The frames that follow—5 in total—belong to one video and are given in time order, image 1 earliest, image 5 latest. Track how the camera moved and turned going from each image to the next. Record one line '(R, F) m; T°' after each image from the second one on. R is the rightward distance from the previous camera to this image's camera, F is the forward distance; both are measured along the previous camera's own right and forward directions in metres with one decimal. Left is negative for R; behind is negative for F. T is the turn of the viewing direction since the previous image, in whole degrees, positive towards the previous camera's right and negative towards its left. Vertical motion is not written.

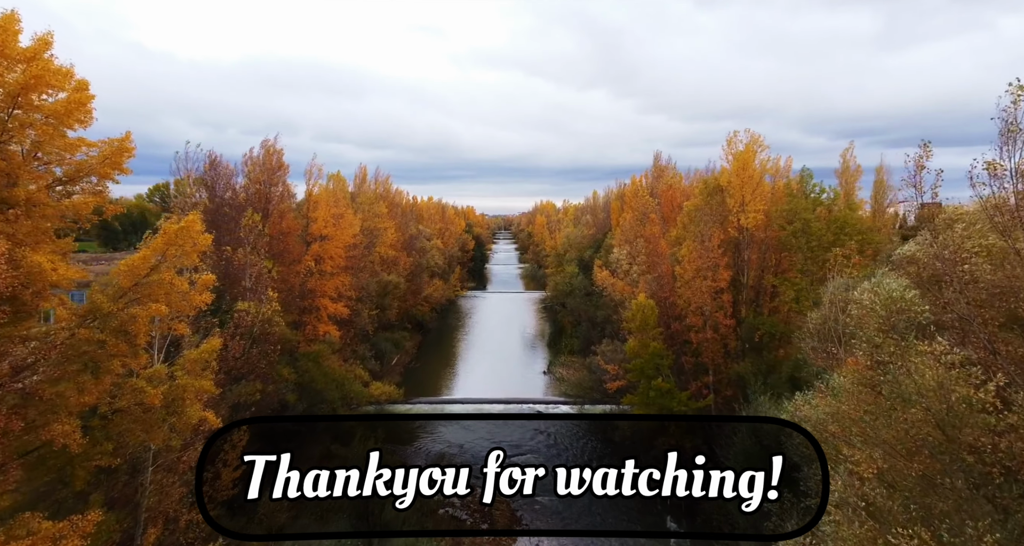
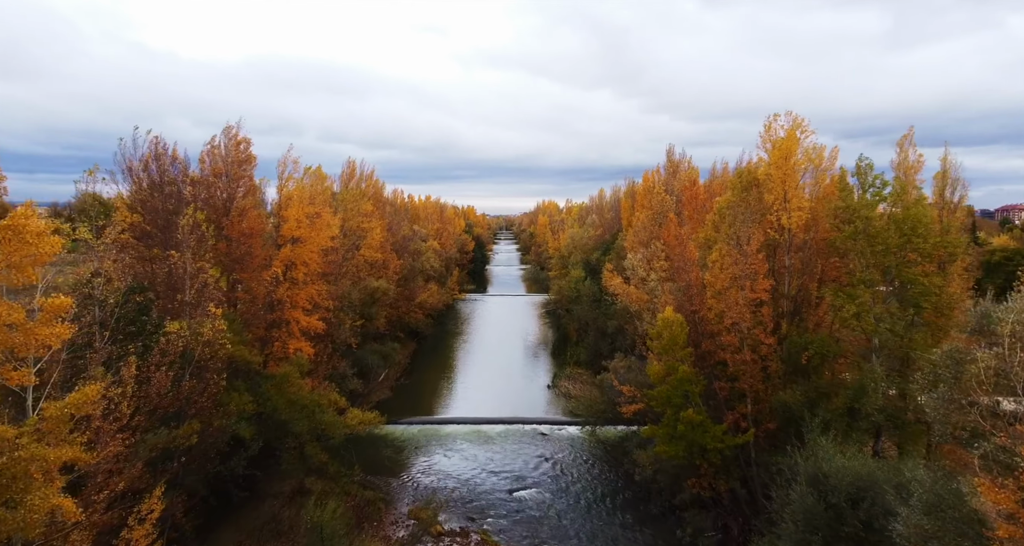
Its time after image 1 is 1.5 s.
(0.0, +3.9) m; 0°
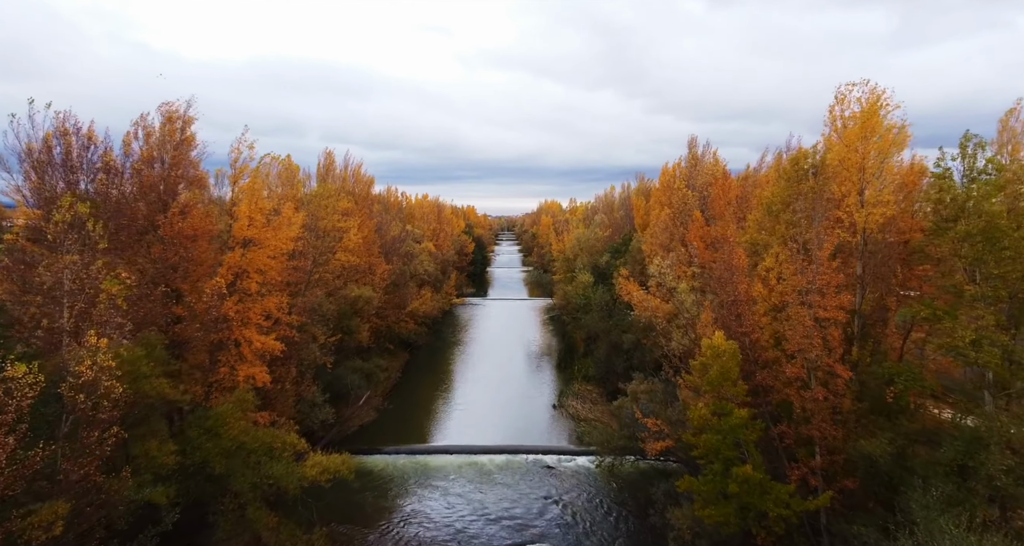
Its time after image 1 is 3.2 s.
(0.0, +4.6) m; 0°
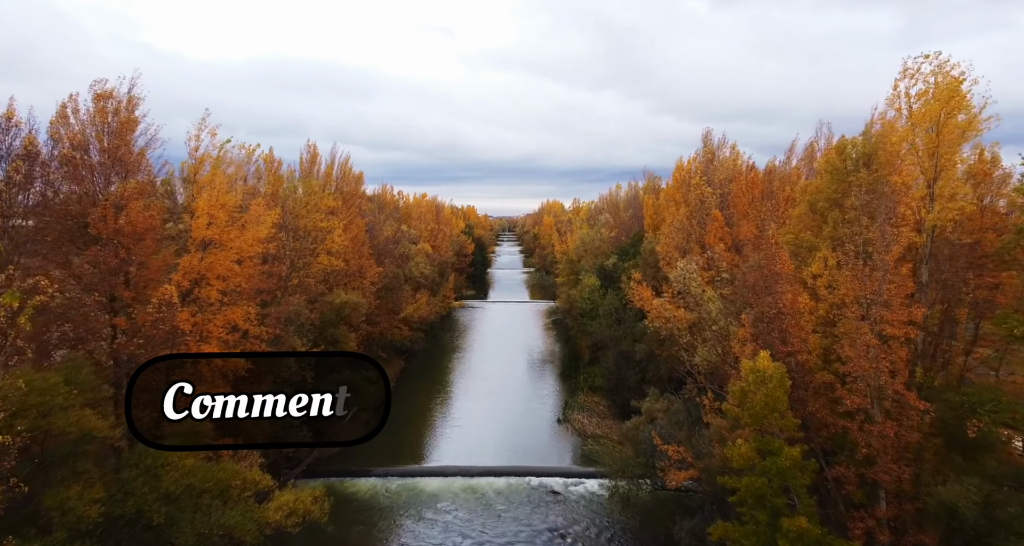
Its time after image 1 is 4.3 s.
(0.0, +2.8) m; 0°
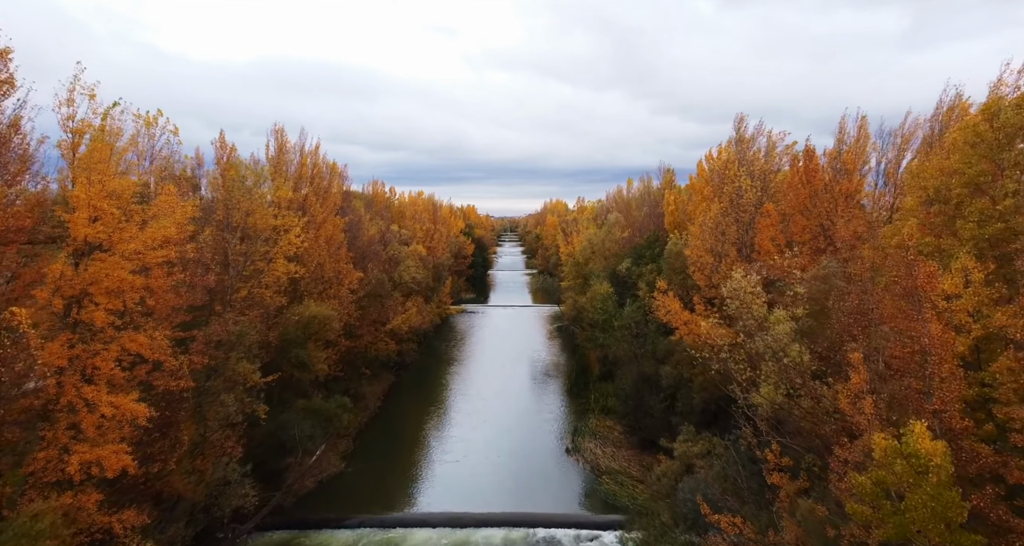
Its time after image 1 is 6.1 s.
(0.0, +4.8) m; 0°
